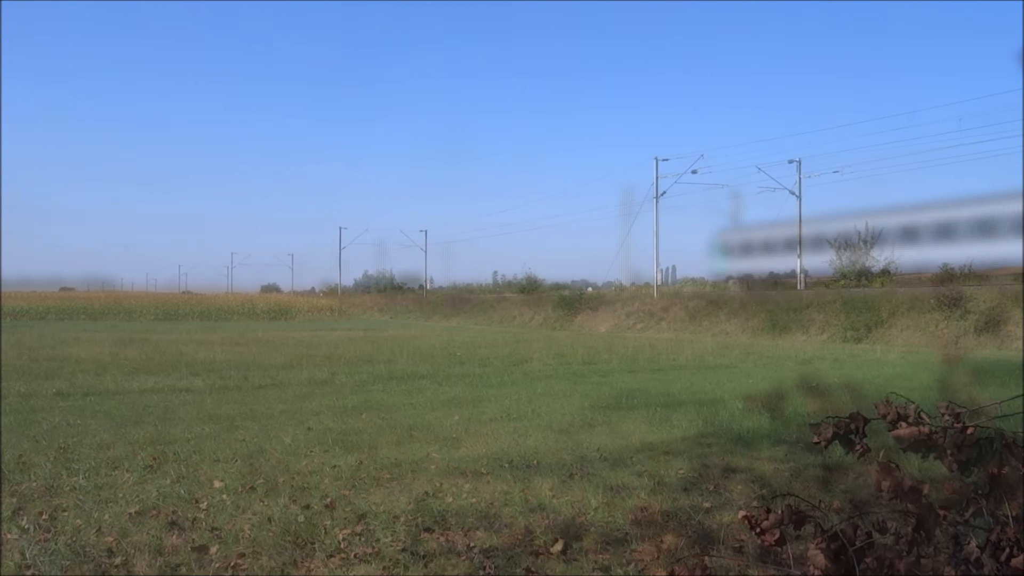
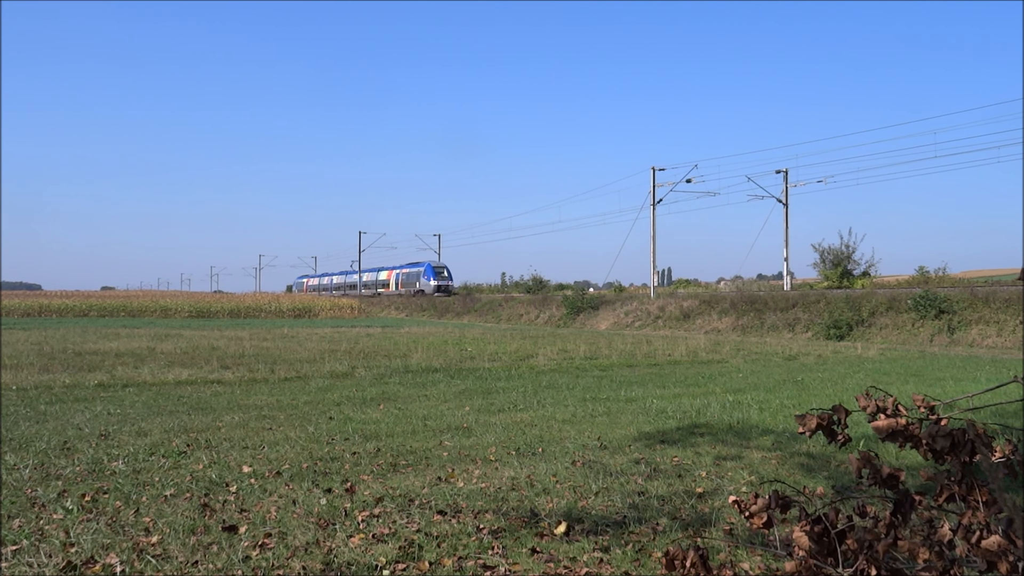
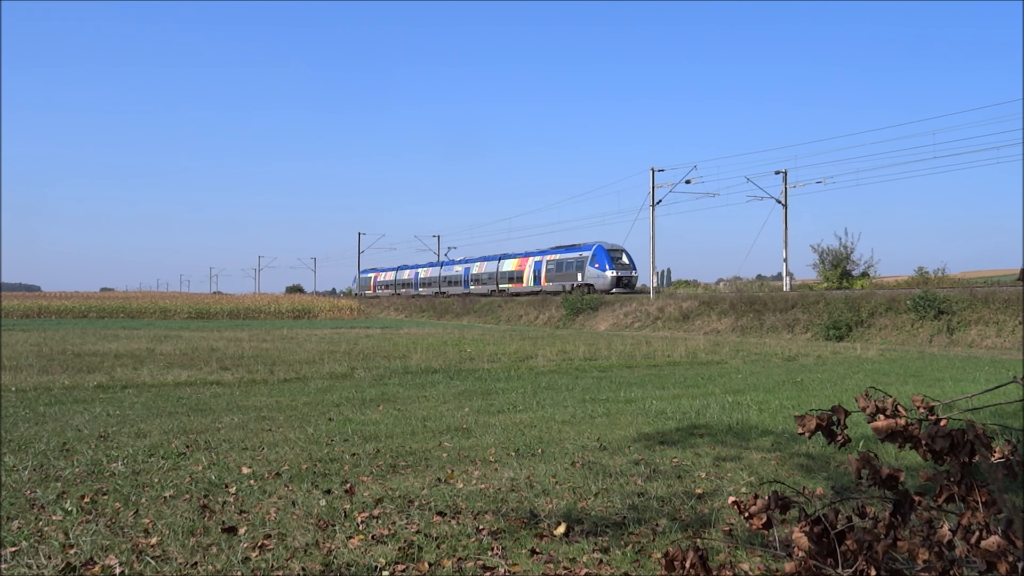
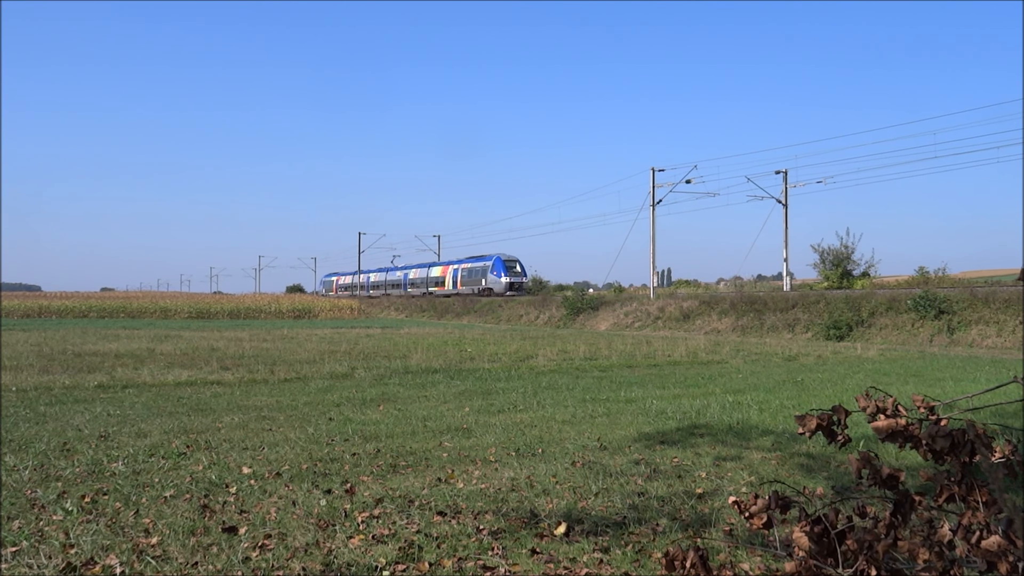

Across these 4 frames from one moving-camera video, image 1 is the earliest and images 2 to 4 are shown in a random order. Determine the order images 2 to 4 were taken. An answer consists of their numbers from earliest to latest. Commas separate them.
3, 4, 2
